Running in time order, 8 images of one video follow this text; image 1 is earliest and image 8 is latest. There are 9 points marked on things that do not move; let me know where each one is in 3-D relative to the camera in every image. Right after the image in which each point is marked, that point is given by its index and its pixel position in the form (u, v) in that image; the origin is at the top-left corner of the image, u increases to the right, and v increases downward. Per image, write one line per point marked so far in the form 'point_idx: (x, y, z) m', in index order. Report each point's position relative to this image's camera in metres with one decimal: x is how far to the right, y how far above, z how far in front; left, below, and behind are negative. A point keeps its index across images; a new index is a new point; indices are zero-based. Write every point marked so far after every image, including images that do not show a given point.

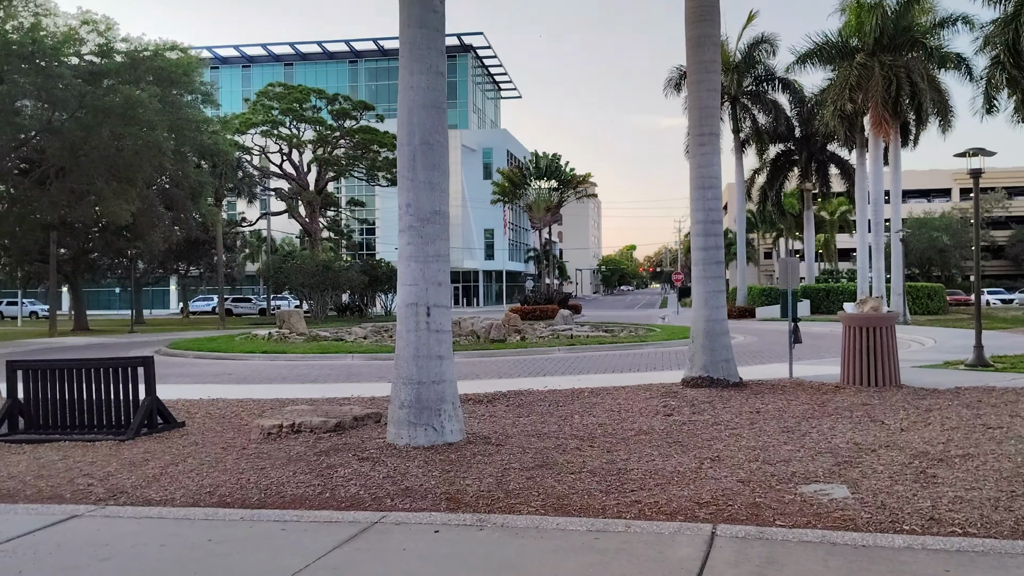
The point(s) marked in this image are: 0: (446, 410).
0: (-0.6, -1.0, +7.0) m
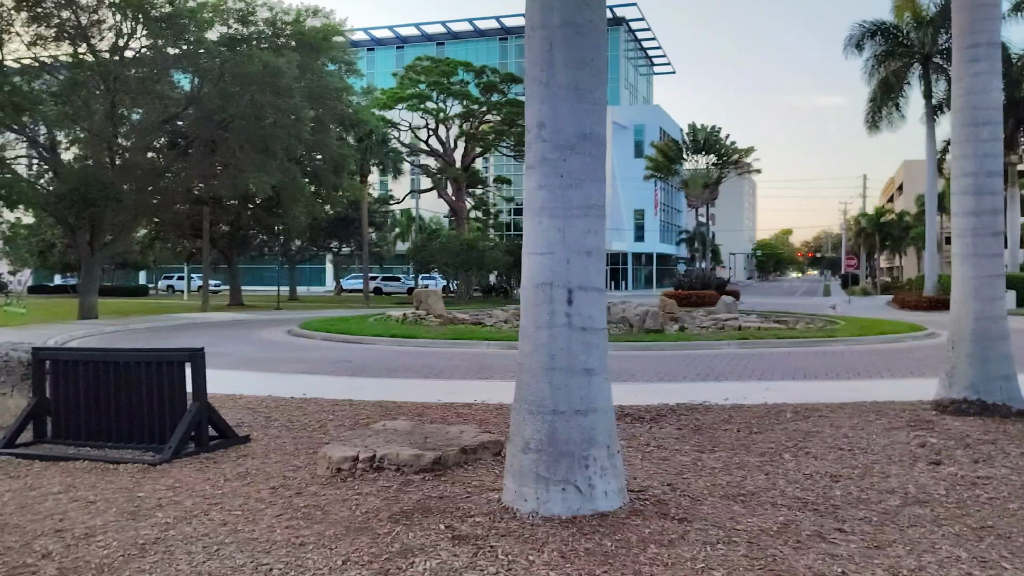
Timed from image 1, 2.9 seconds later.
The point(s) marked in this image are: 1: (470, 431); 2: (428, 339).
0: (+0.4, -0.9, +4.3) m
1: (-0.3, -1.0, +6.1) m
2: (-1.7, -1.0, +17.2) m
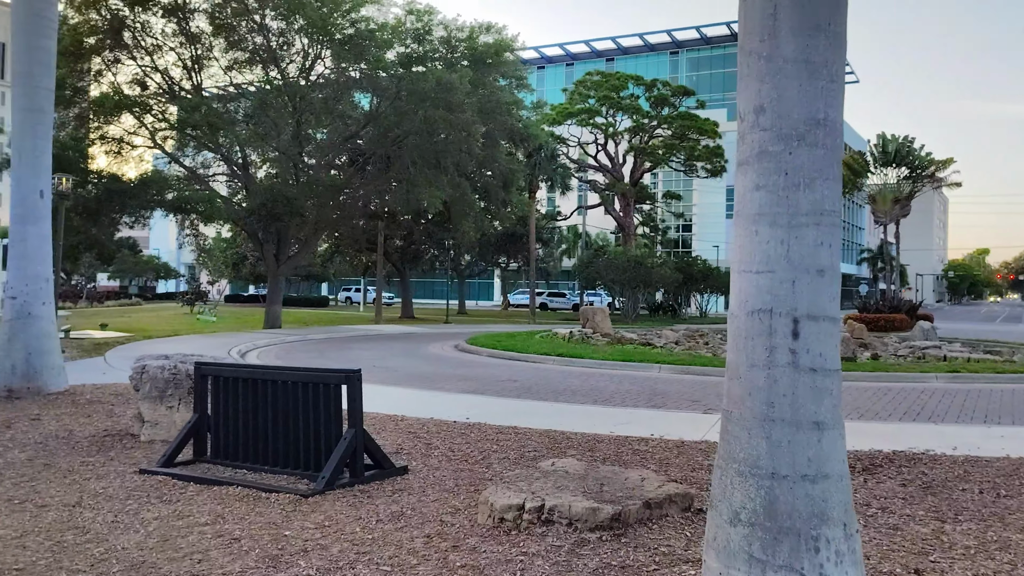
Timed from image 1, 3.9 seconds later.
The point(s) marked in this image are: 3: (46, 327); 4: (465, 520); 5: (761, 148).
0: (+1.2, -1.0, +3.3) m
1: (+0.9, -1.2, +5.2) m
2: (+1.6, -1.4, +16.3) m
3: (-5.5, -0.5, +10.0) m
4: (-0.3, -1.3, +4.8) m
5: (+1.0, +0.6, +3.5) m
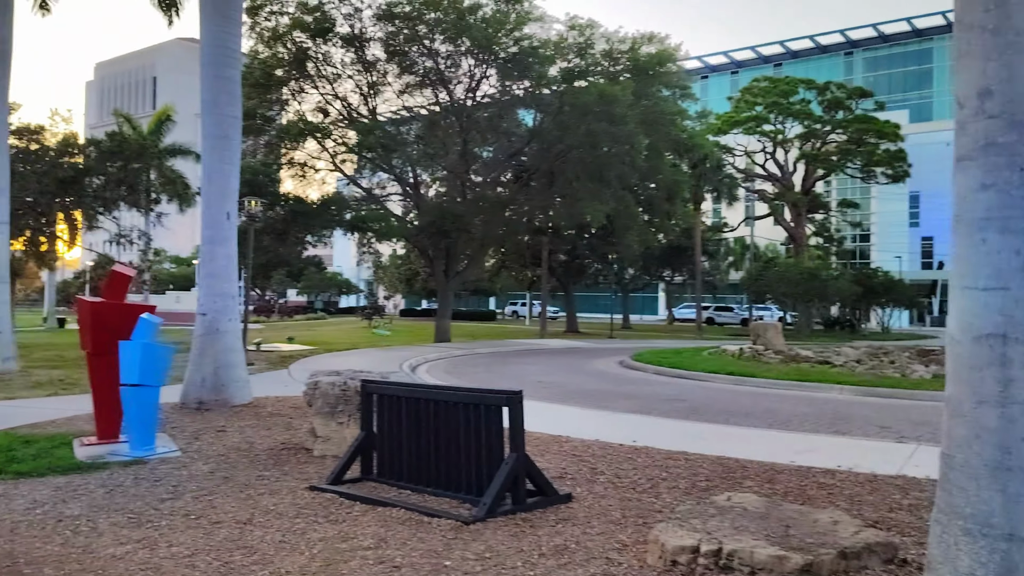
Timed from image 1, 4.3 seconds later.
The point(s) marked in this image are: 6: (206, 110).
0: (+1.8, -1.1, +2.7) m
1: (+1.8, -1.3, +4.6) m
2: (+4.7, -1.7, +15.4) m
3: (-3.5, -0.7, +10.5) m
4: (+0.6, -1.4, +4.4) m
5: (+1.6, +0.5, +2.9) m
6: (-3.8, +2.2, +10.5) m
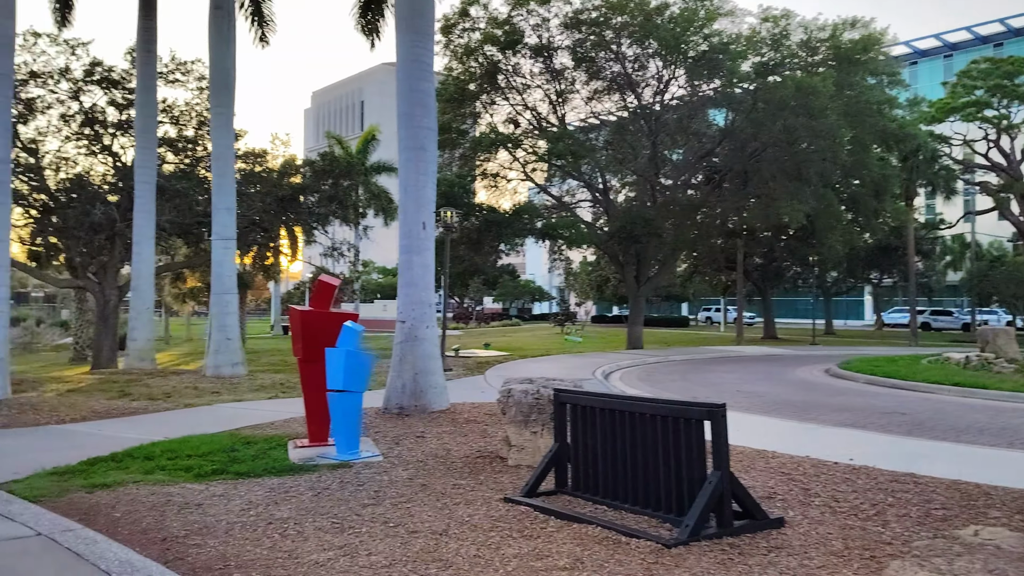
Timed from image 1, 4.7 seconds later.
0: (+2.4, -1.1, +1.9) m
1: (+2.8, -1.3, +3.8) m
2: (+8.0, -1.7, +13.7) m
3: (-1.0, -0.8, +10.7) m
4: (+1.6, -1.4, +3.9) m
5: (+2.2, +0.5, +2.2) m
6: (-1.4, +2.1, +10.8) m
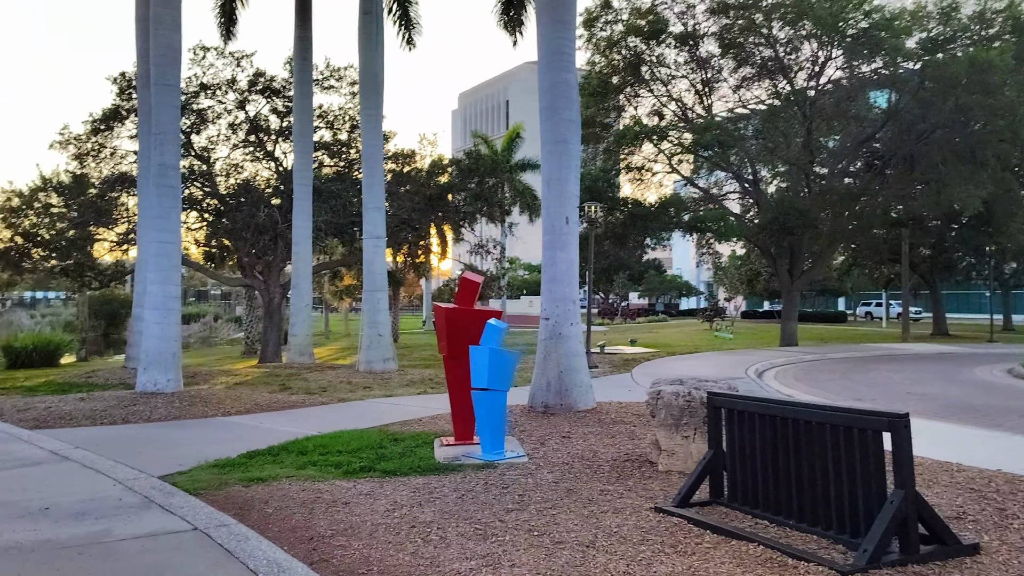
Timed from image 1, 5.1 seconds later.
0: (+2.7, -1.0, +1.2) m
1: (+3.4, -1.2, +3.0) m
2: (+10.2, -1.6, +11.8) m
3: (+0.8, -0.7, +10.5) m
4: (+2.2, -1.4, +3.3) m
5: (+2.6, +0.5, +1.5) m
6: (+0.4, +2.2, +10.6) m
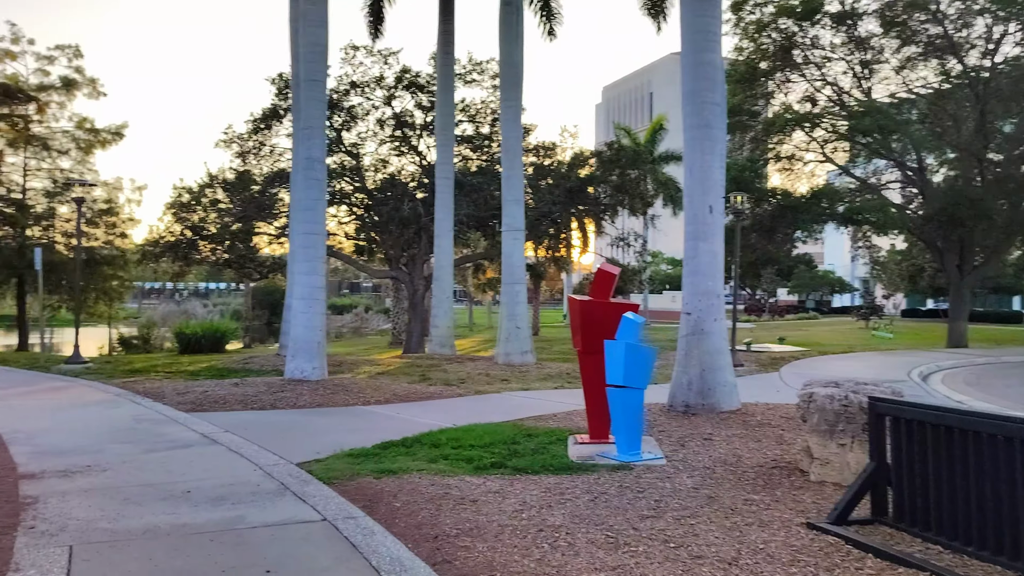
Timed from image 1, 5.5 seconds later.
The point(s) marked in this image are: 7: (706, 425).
0: (+2.7, -1.0, +0.5) m
1: (+3.8, -1.2, +2.1) m
2: (+11.9, -1.6, +9.7) m
3: (+2.4, -0.7, +9.9) m
4: (+2.7, -1.4, +2.6) m
5: (+2.7, +0.5, +0.8) m
6: (+2.1, +2.2, +10.0) m
7: (+2.1, -1.5, +9.1) m
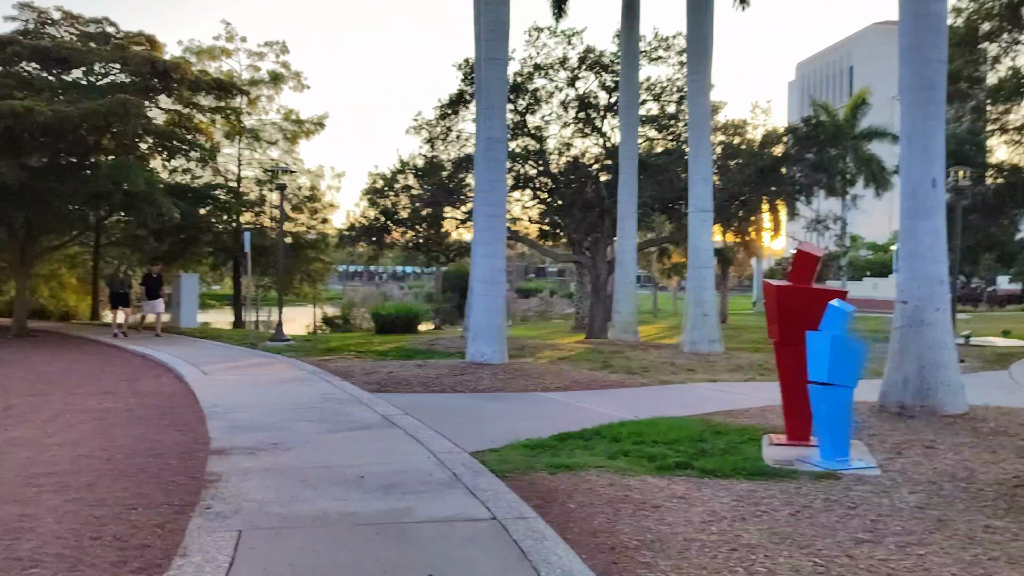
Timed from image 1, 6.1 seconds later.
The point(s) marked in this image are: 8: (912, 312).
0: (+2.7, -1.0, -0.6) m
1: (+4.0, -1.2, +0.7) m
2: (+13.6, -1.5, +6.4) m
3: (+4.4, -0.5, +8.7) m
4: (+3.1, -1.4, +1.5) m
5: (+2.7, +0.5, -0.4) m
6: (+4.1, +2.4, +8.8) m
7: (+3.9, -1.3, +7.9) m
8: (+4.1, -0.3, +8.7) m
